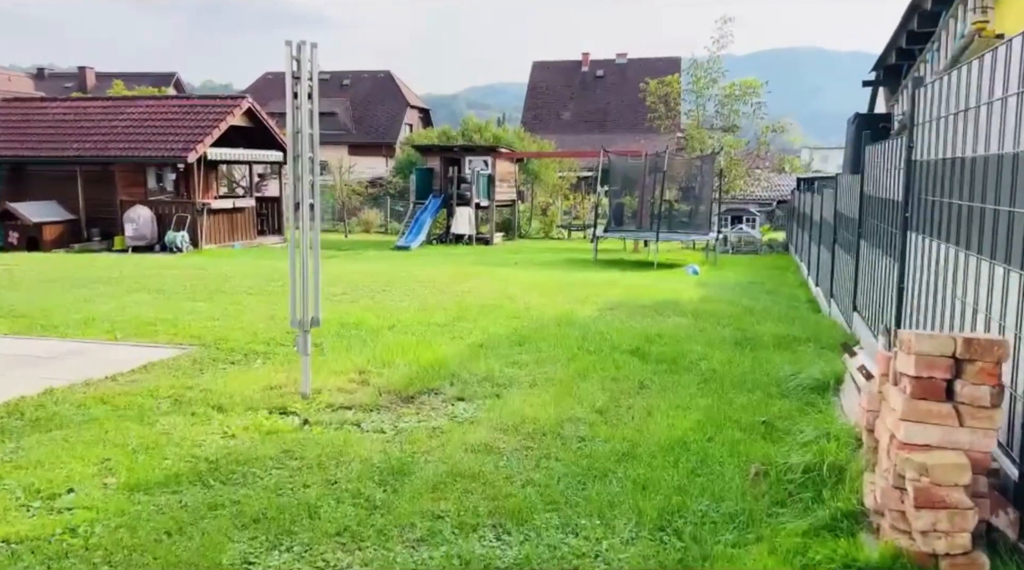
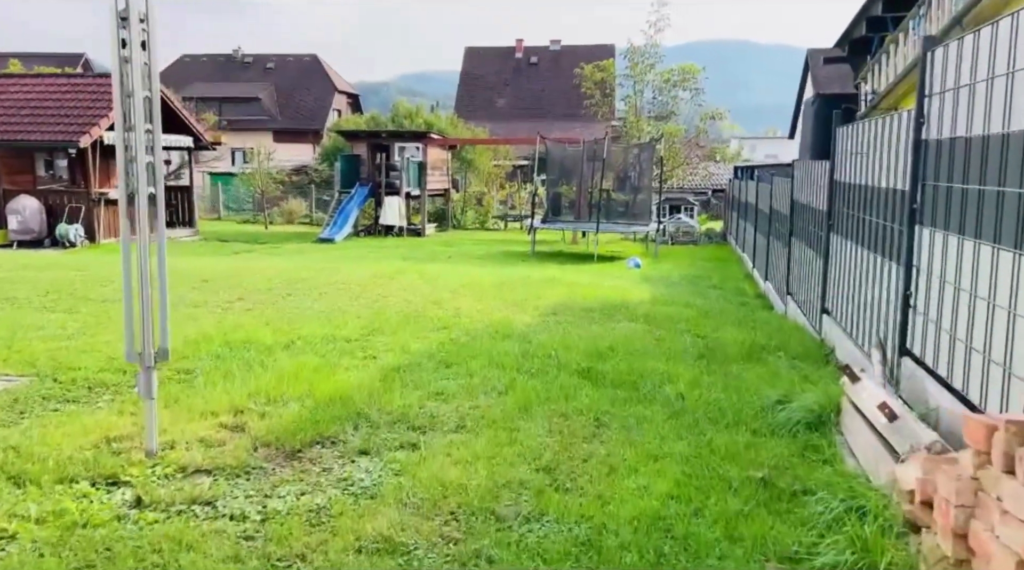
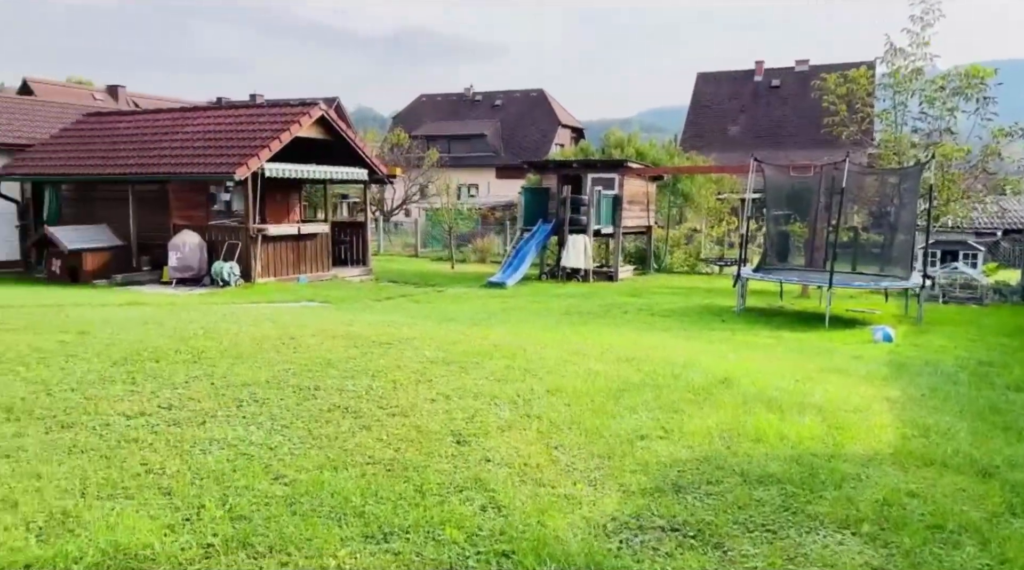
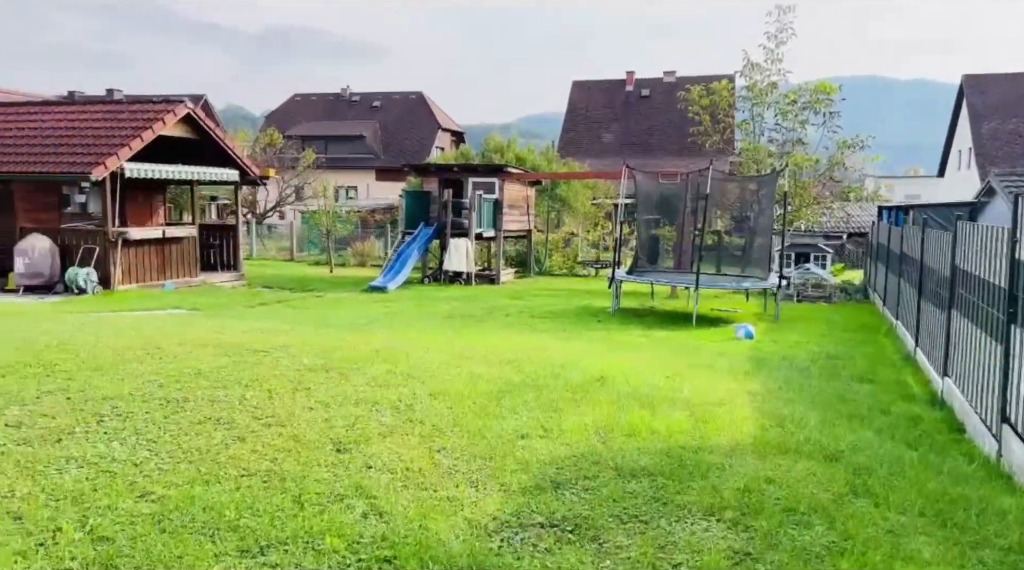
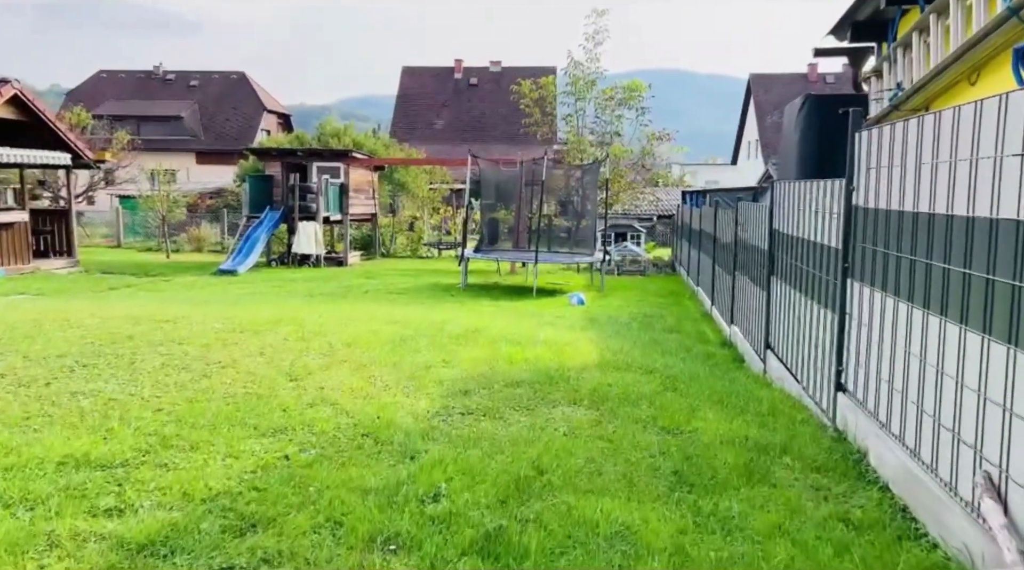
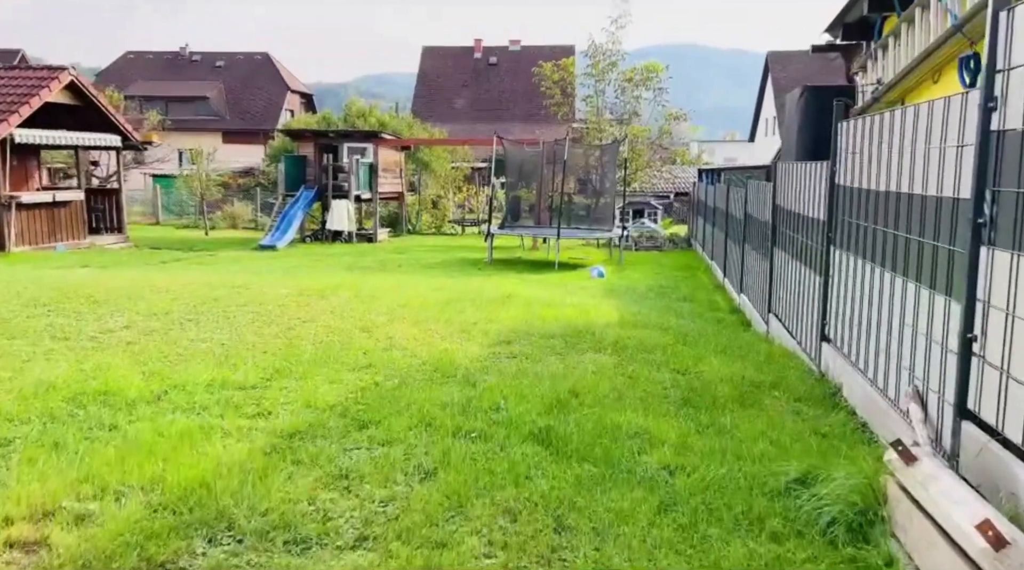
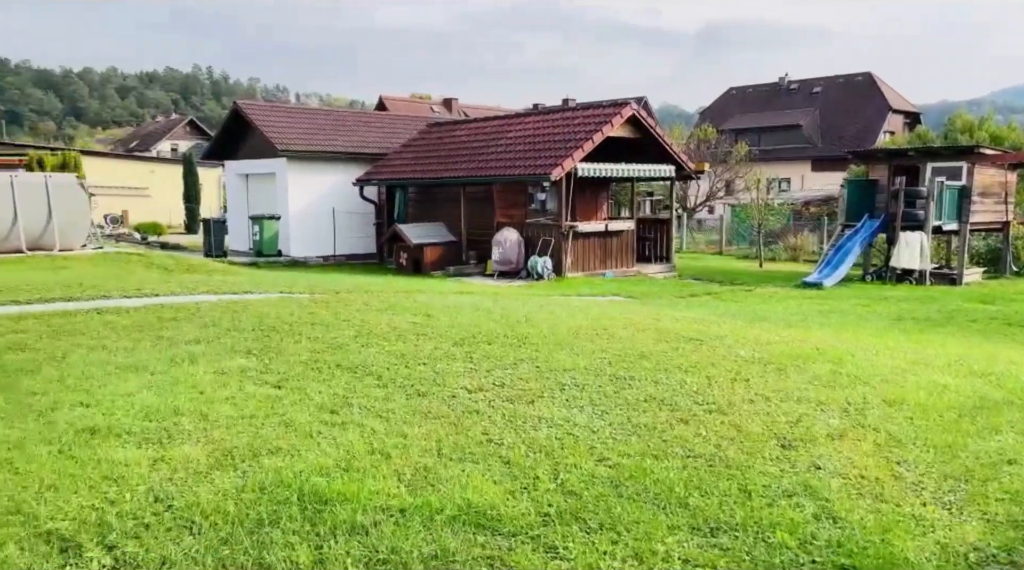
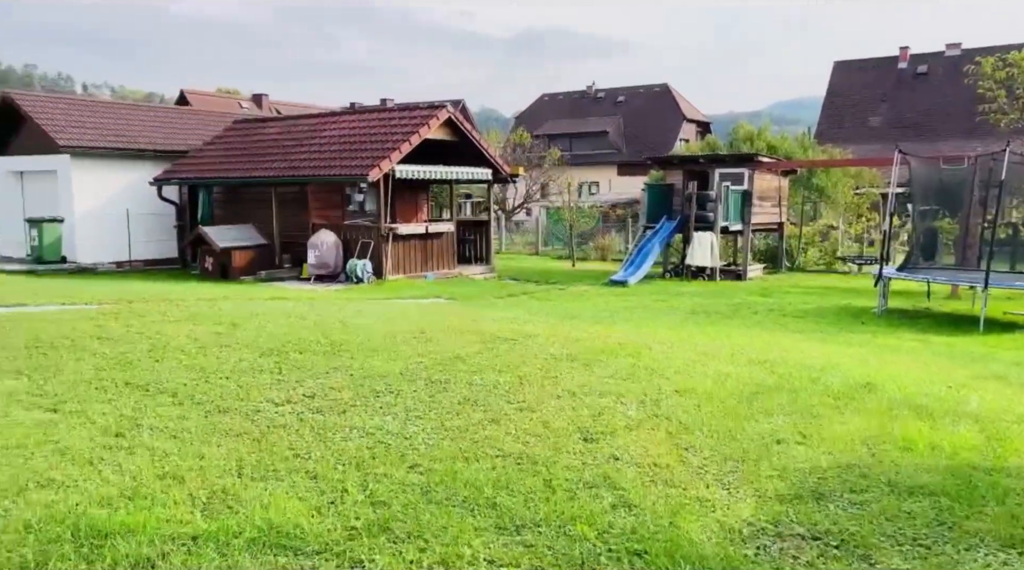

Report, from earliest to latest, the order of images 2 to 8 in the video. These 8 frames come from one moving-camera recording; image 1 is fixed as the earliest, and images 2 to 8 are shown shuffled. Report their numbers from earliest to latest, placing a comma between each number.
2, 6, 5, 4, 3, 8, 7
